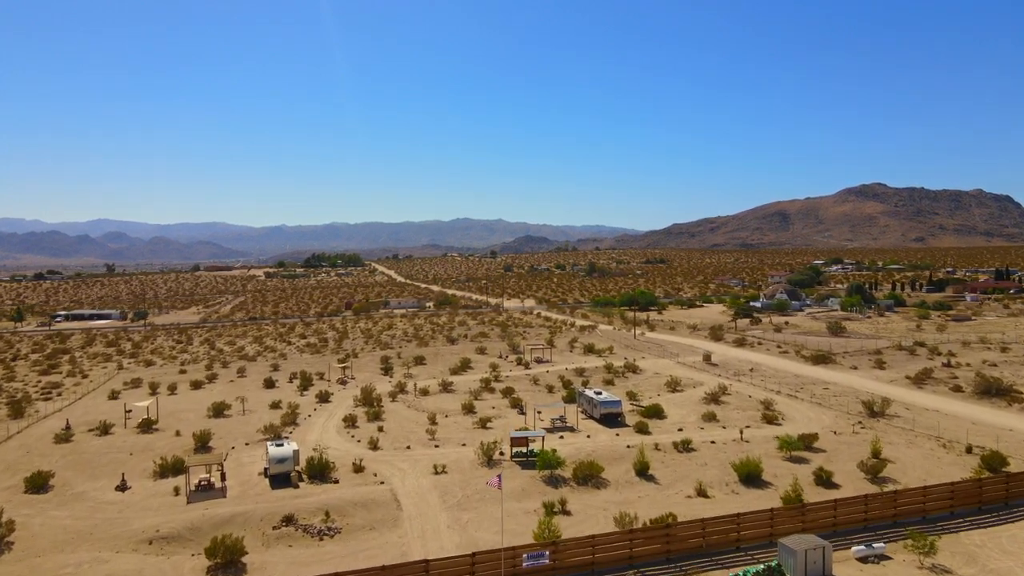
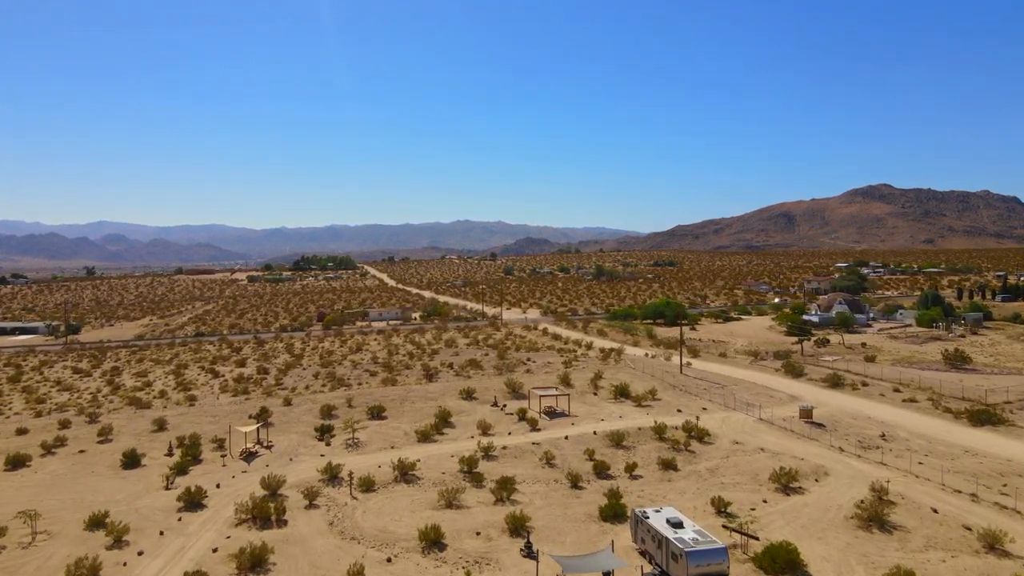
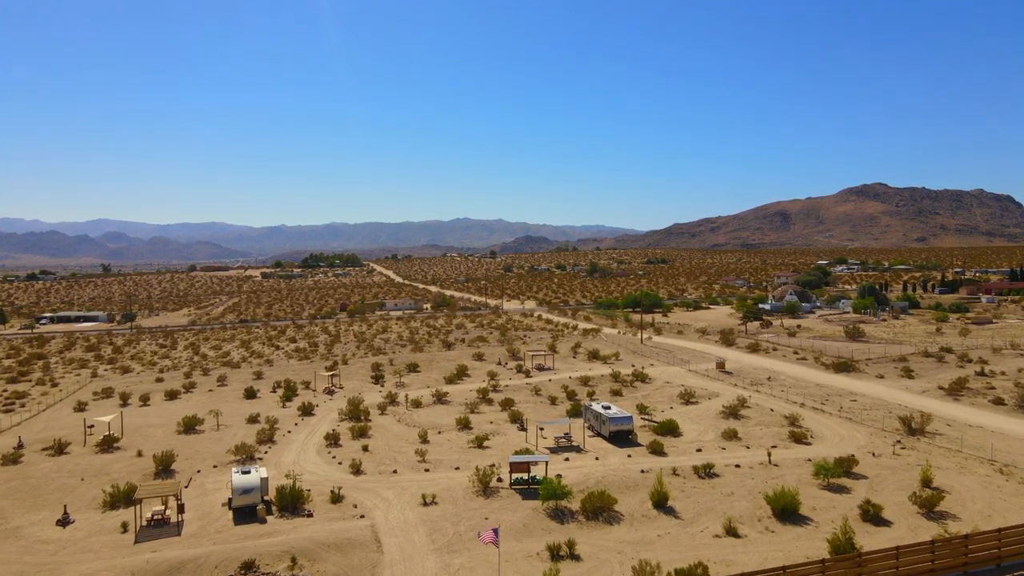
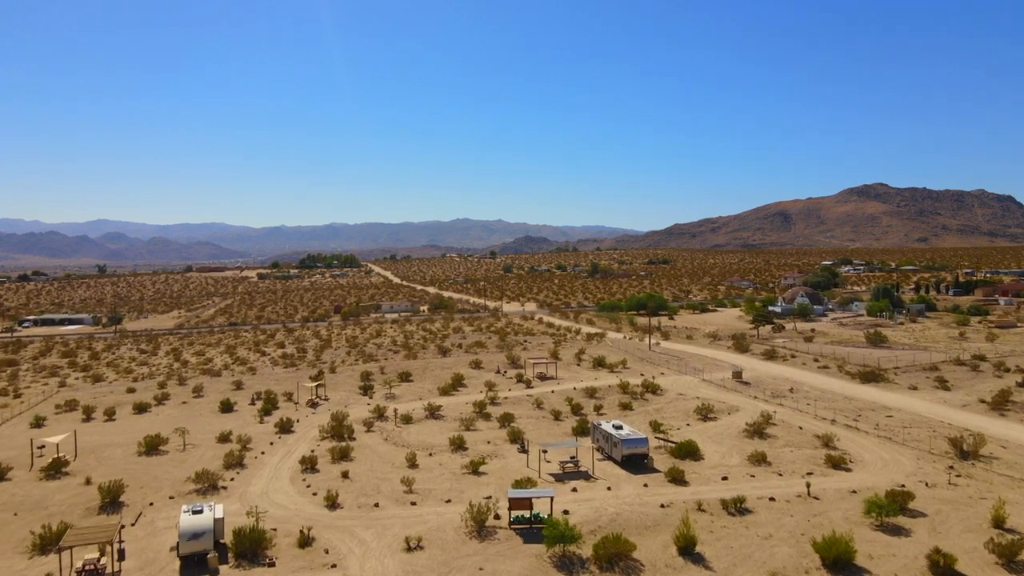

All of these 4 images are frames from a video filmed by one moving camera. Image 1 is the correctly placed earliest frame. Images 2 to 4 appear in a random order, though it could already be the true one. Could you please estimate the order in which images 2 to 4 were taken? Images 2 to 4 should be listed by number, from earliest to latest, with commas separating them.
3, 4, 2
